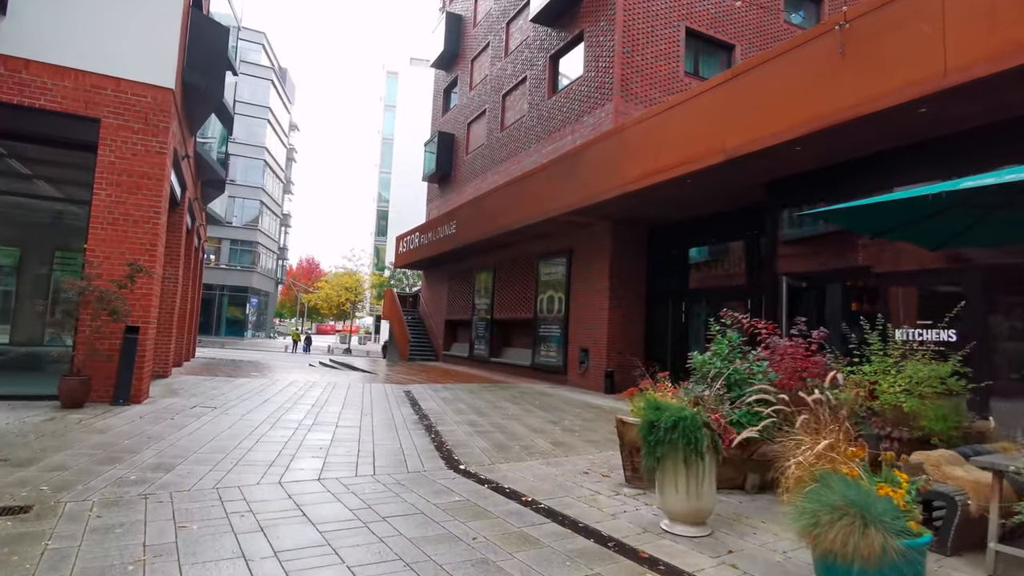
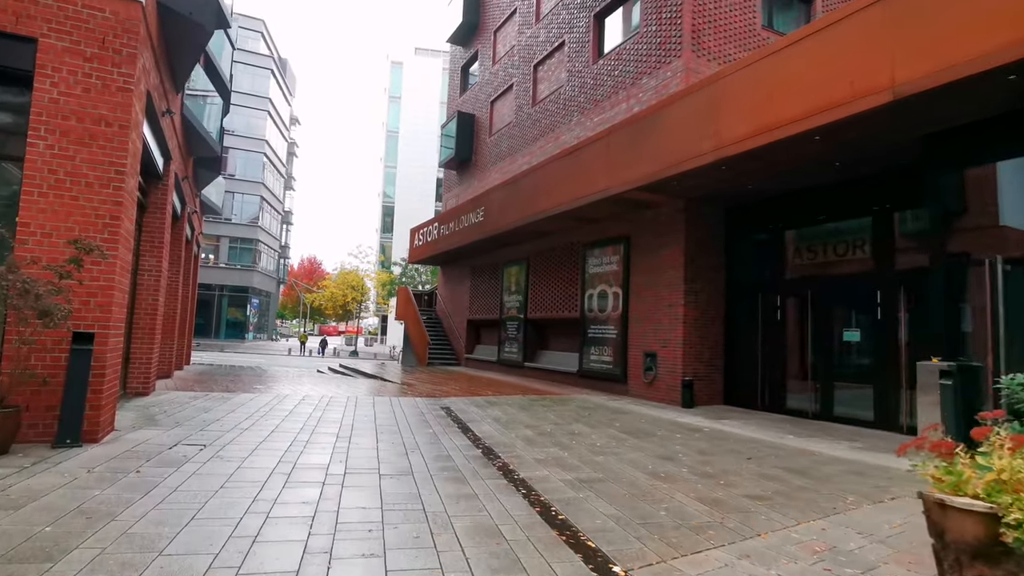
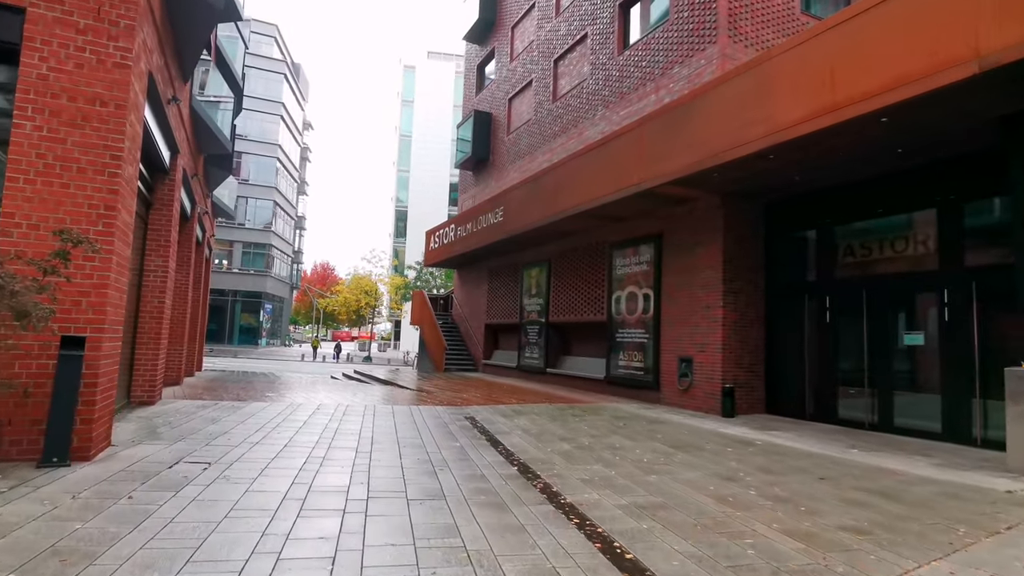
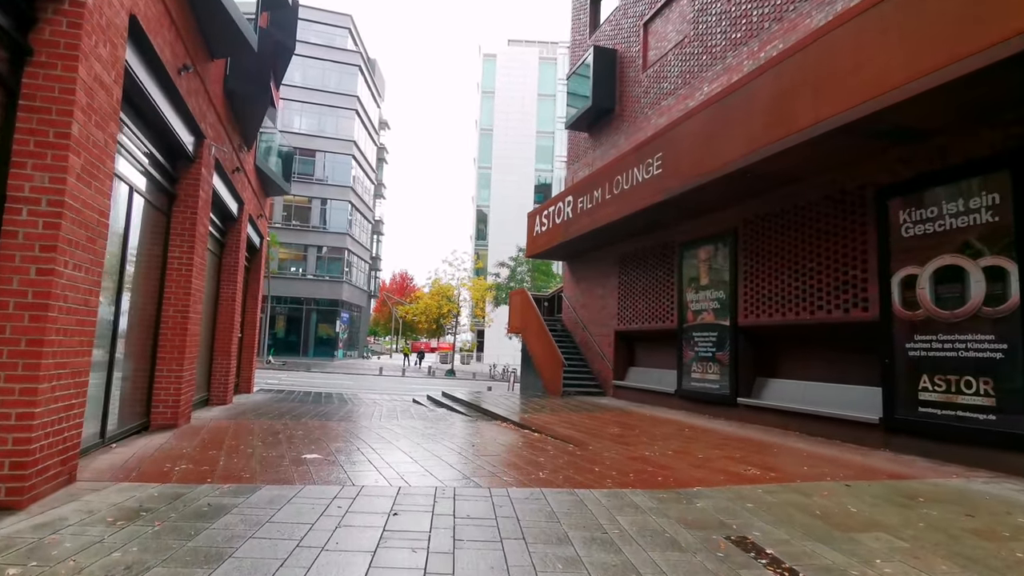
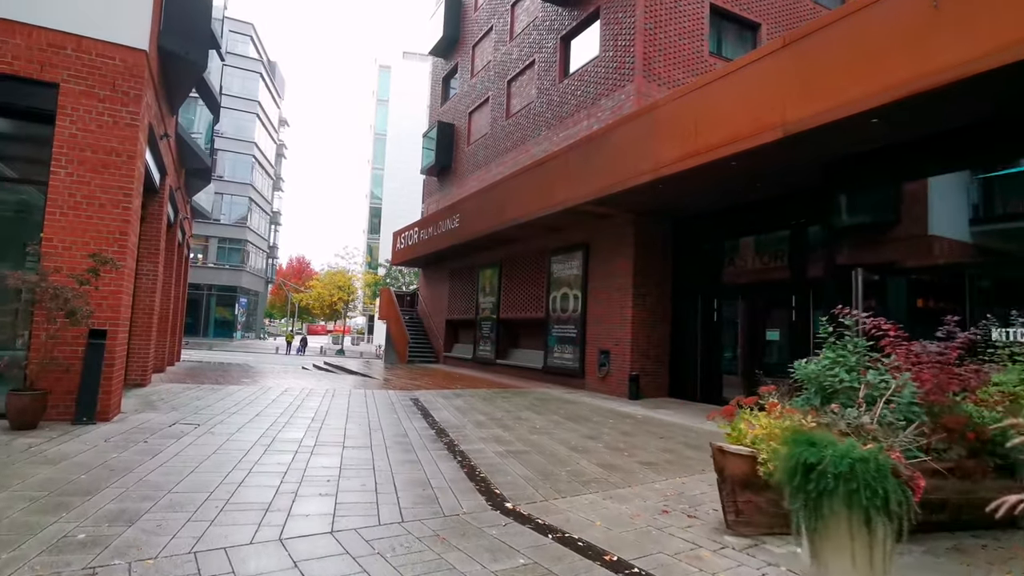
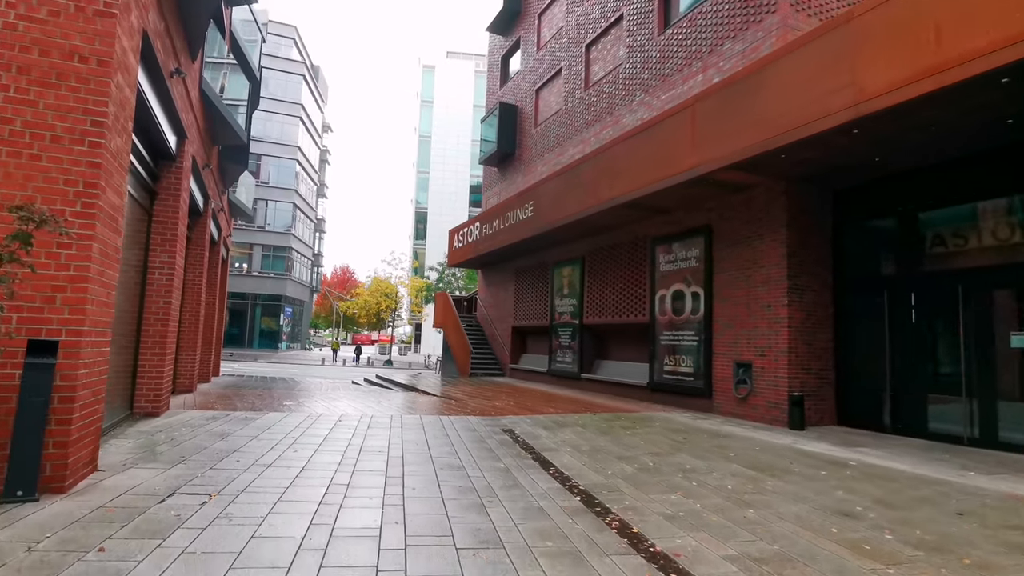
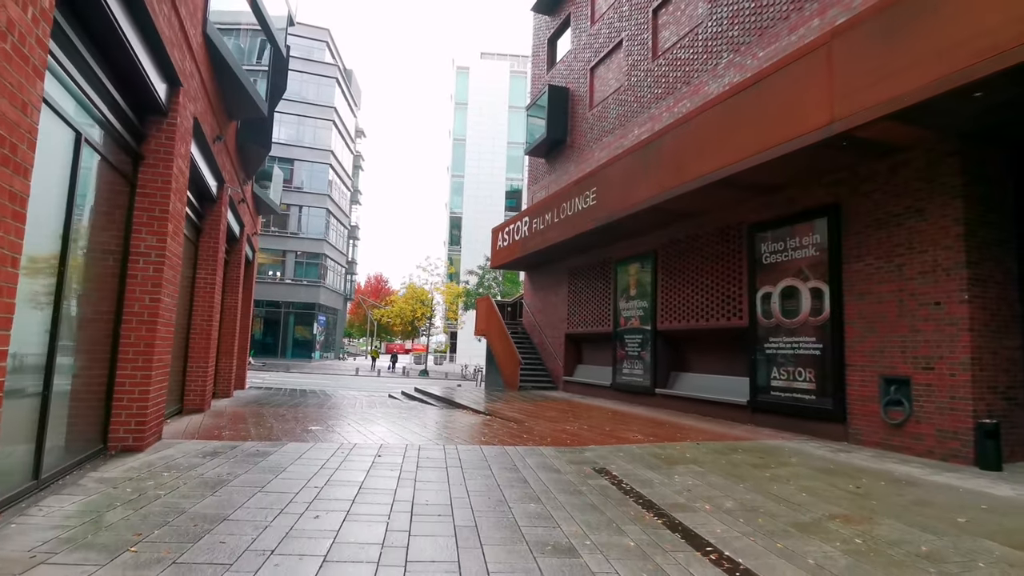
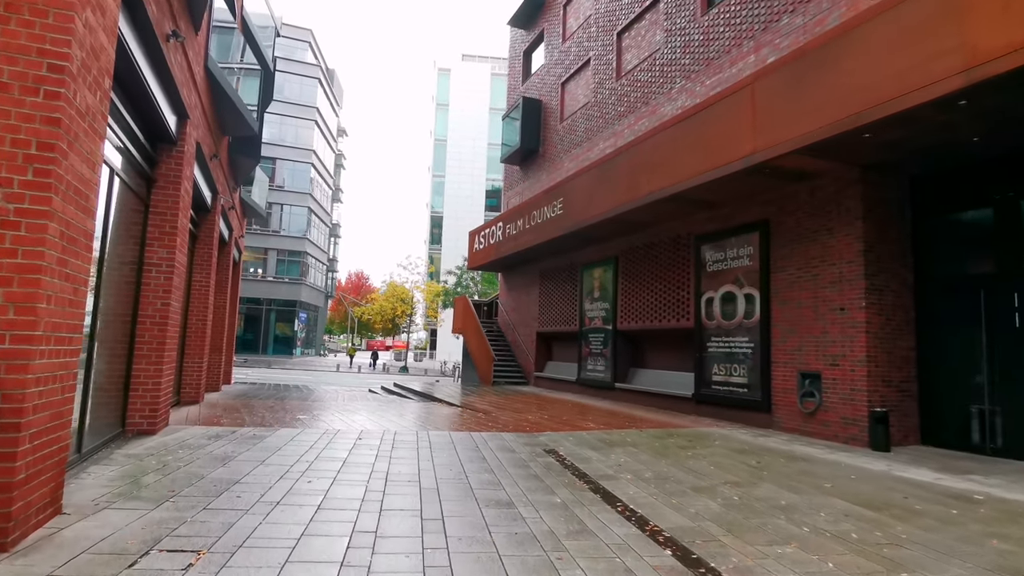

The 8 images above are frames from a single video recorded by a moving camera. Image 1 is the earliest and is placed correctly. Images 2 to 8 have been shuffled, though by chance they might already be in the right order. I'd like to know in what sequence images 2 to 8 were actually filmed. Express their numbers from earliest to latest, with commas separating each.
5, 2, 3, 6, 8, 7, 4
